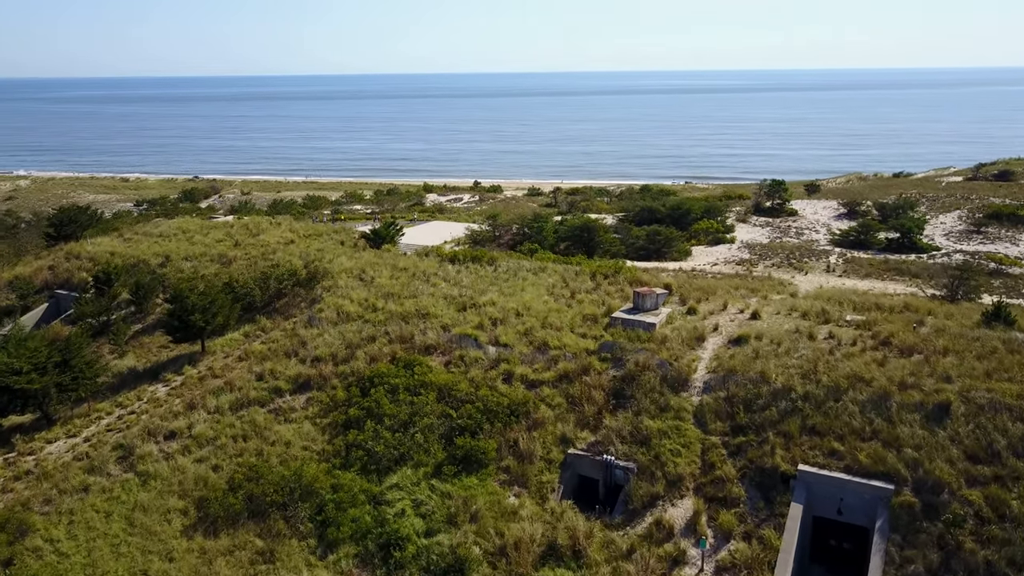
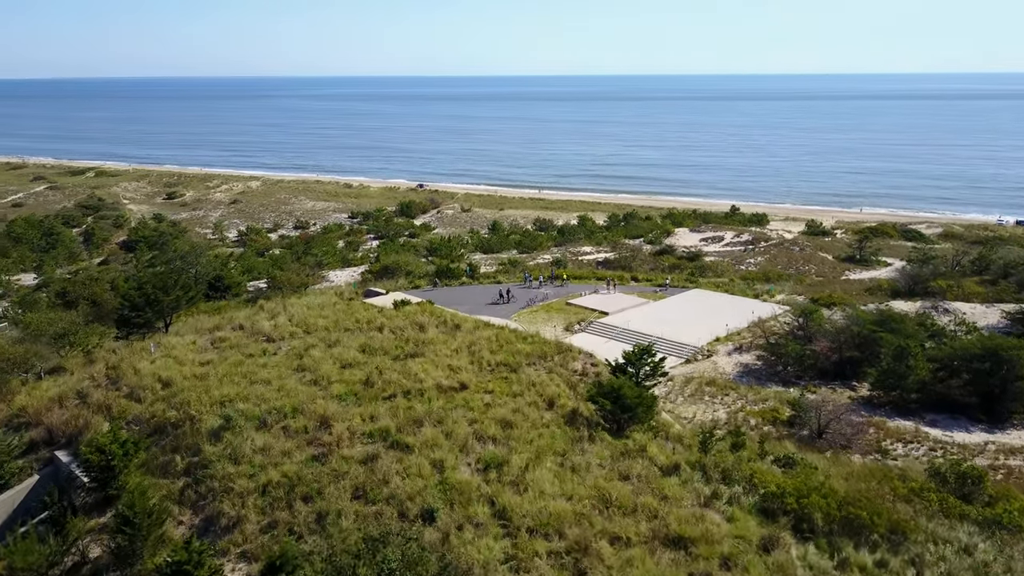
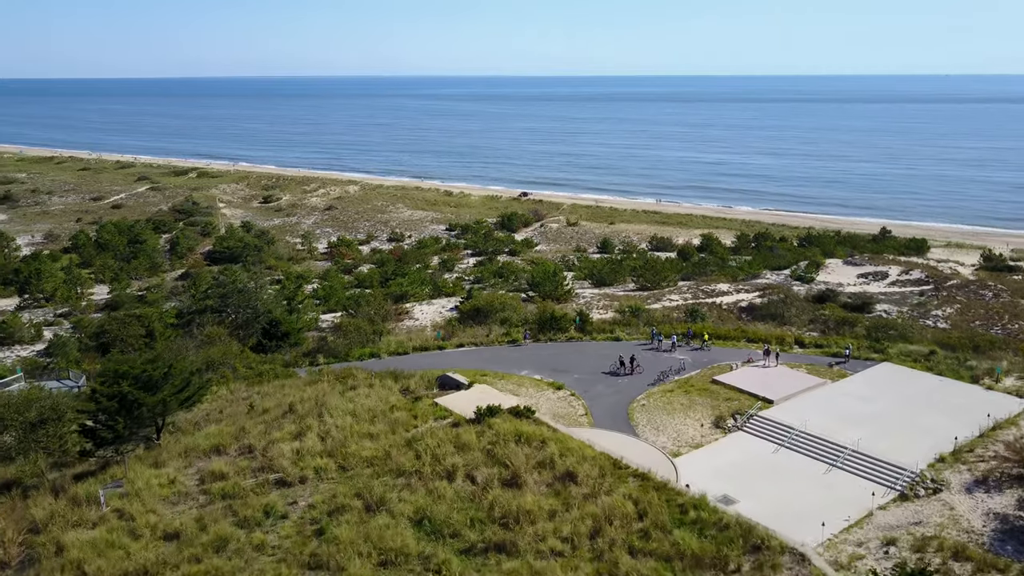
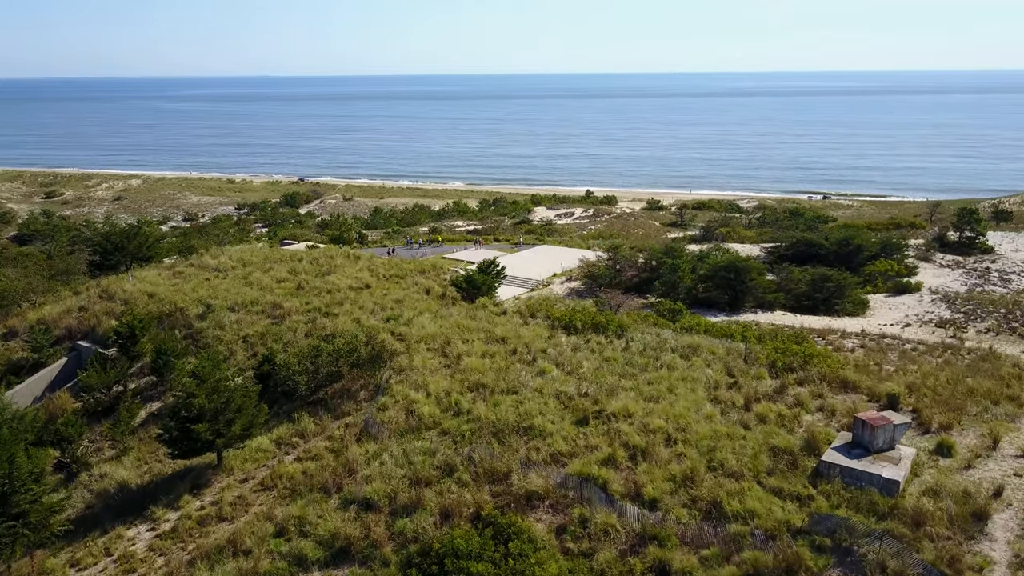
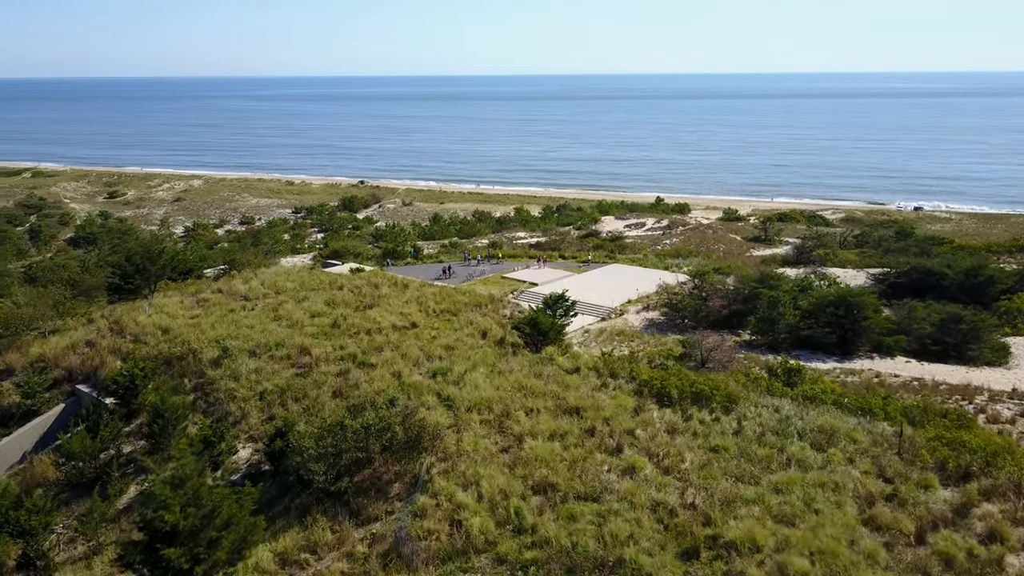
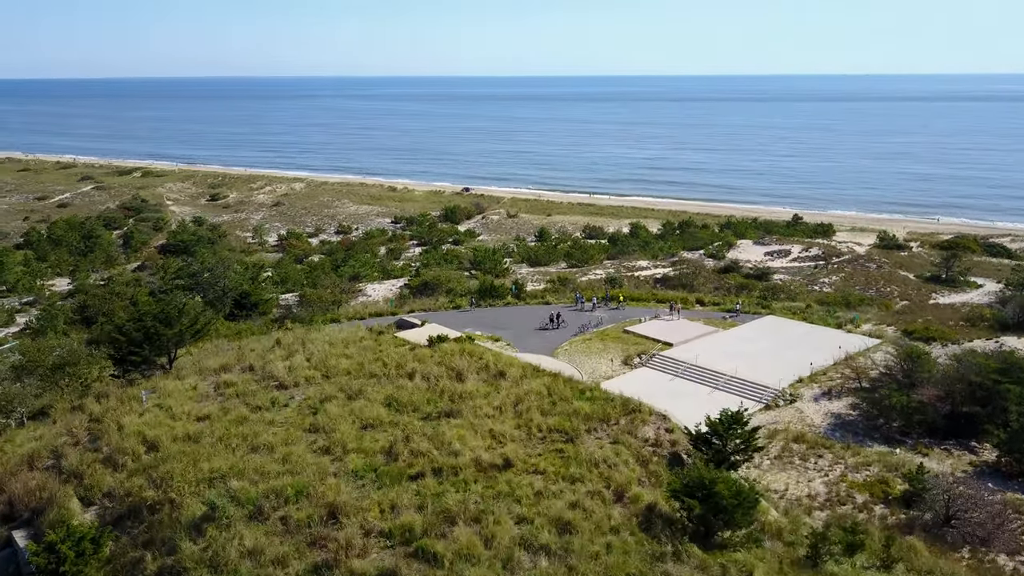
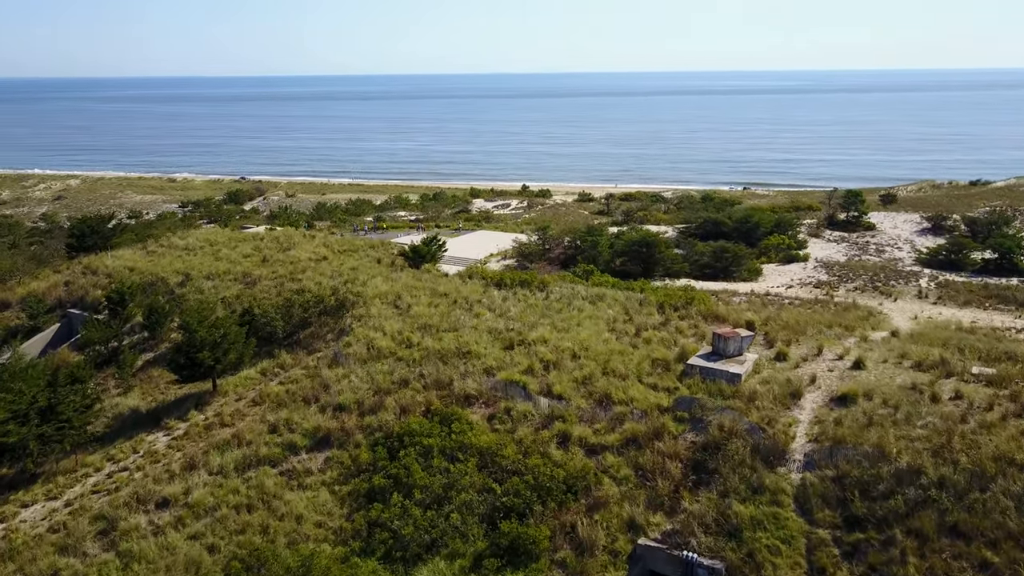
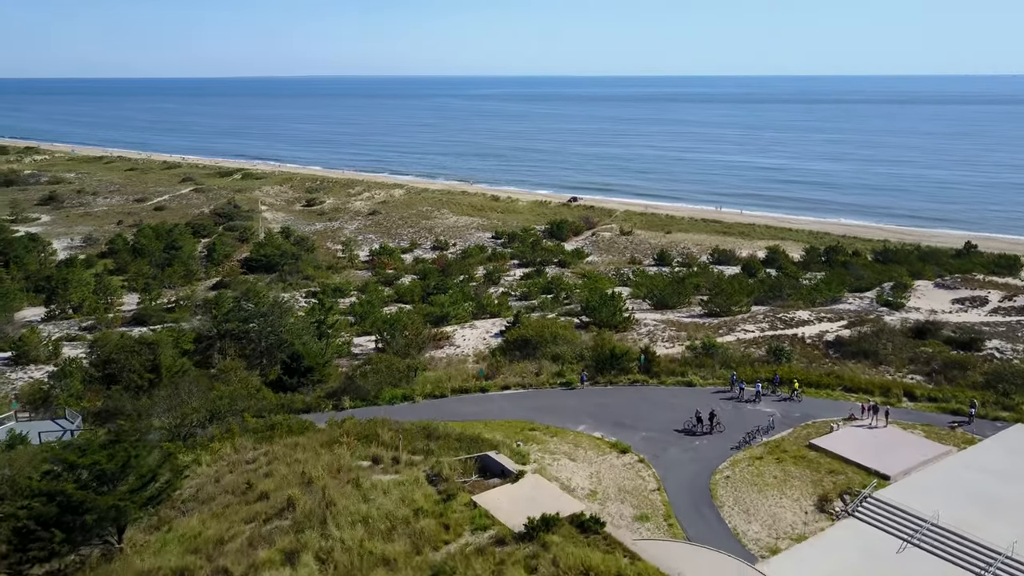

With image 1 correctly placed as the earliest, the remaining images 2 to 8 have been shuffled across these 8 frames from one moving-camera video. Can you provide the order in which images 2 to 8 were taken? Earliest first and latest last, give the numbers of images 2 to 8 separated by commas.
7, 4, 5, 2, 6, 3, 8
